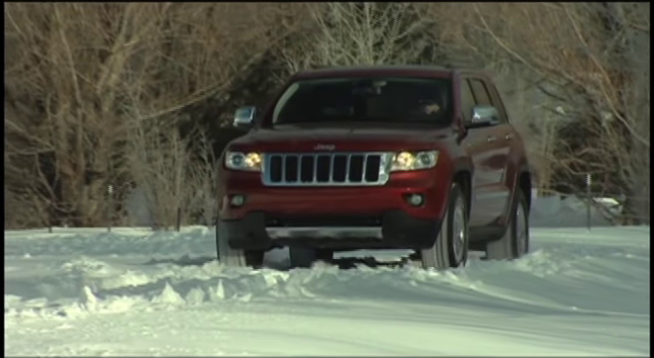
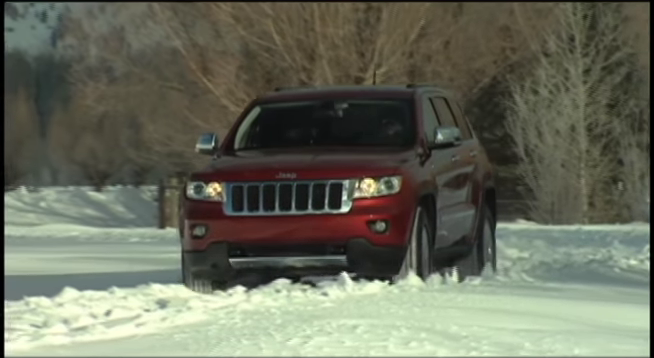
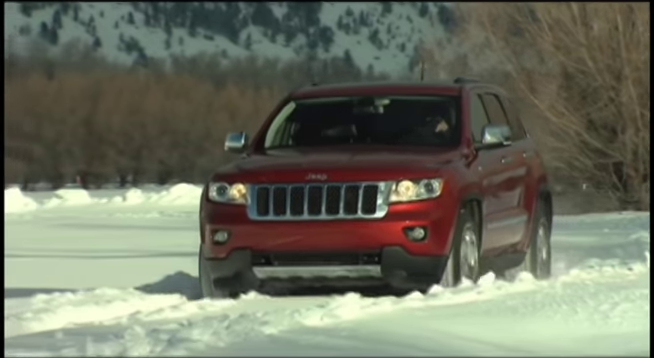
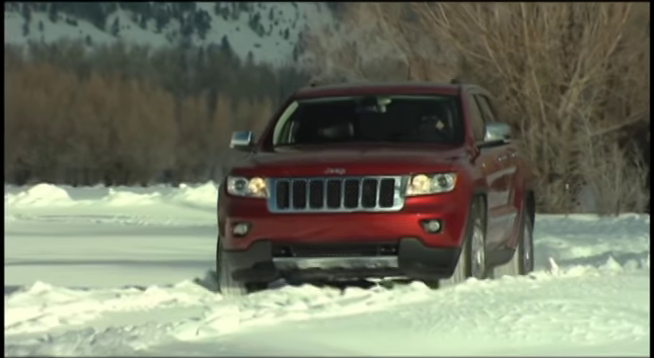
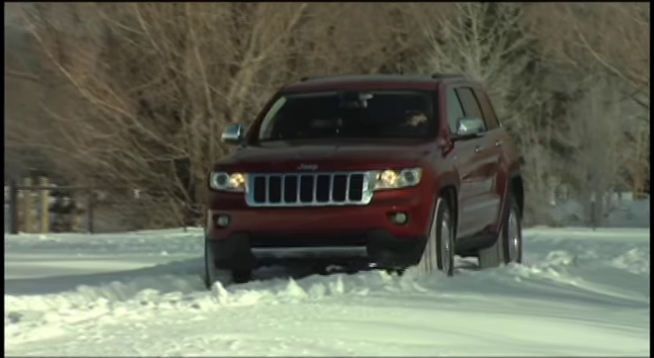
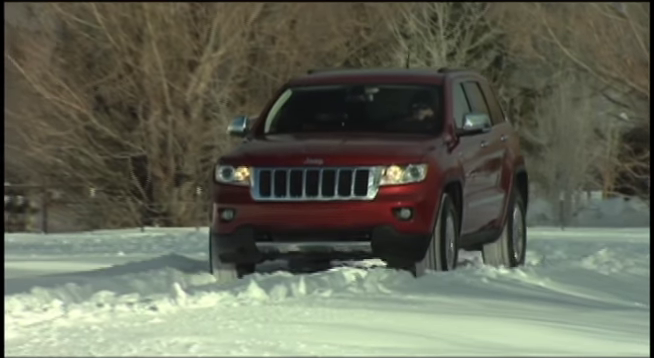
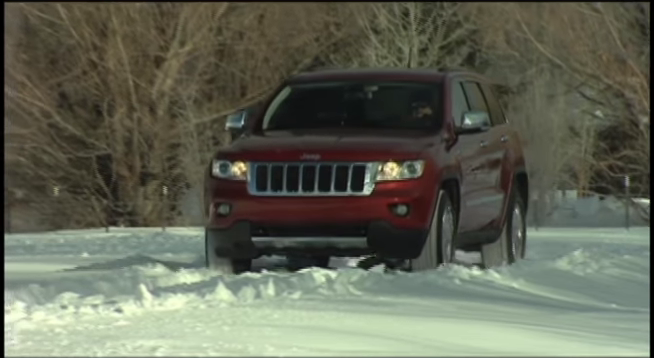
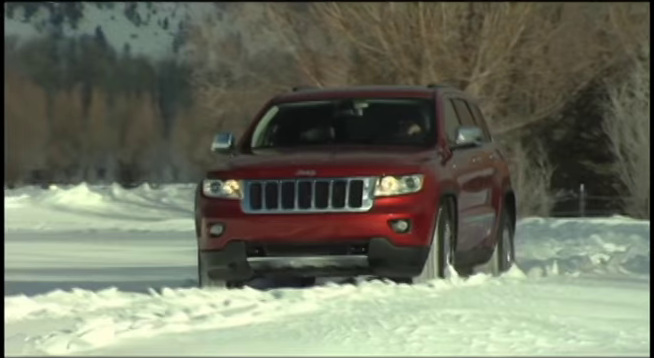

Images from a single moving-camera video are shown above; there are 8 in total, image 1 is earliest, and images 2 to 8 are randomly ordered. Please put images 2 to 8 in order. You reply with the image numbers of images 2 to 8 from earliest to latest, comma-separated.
7, 6, 5, 2, 8, 4, 3
